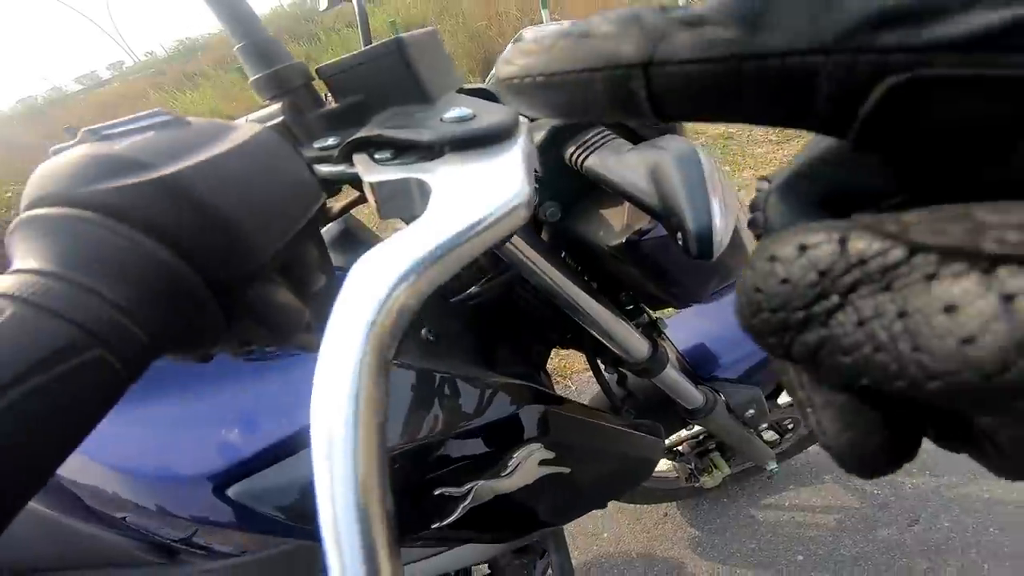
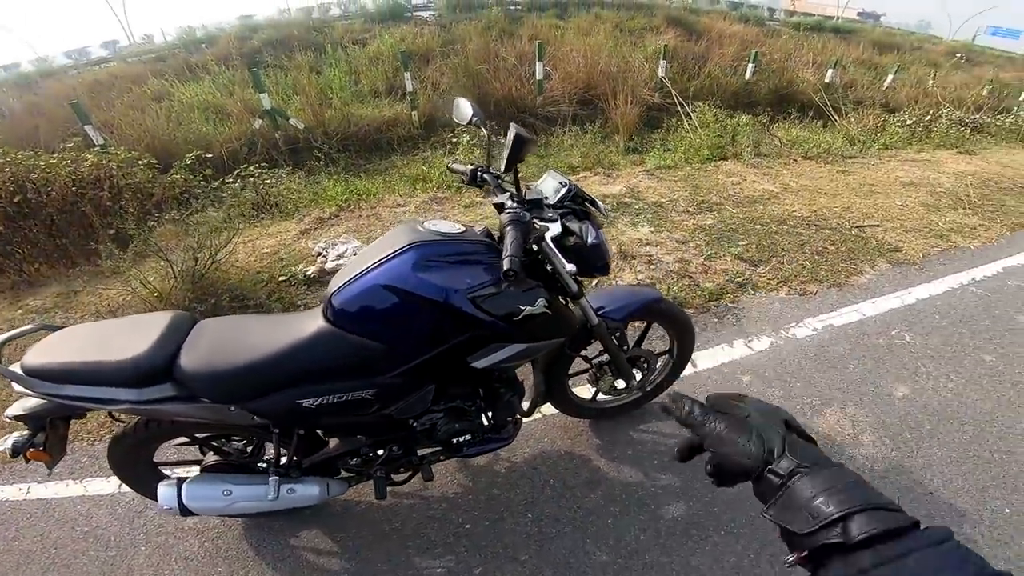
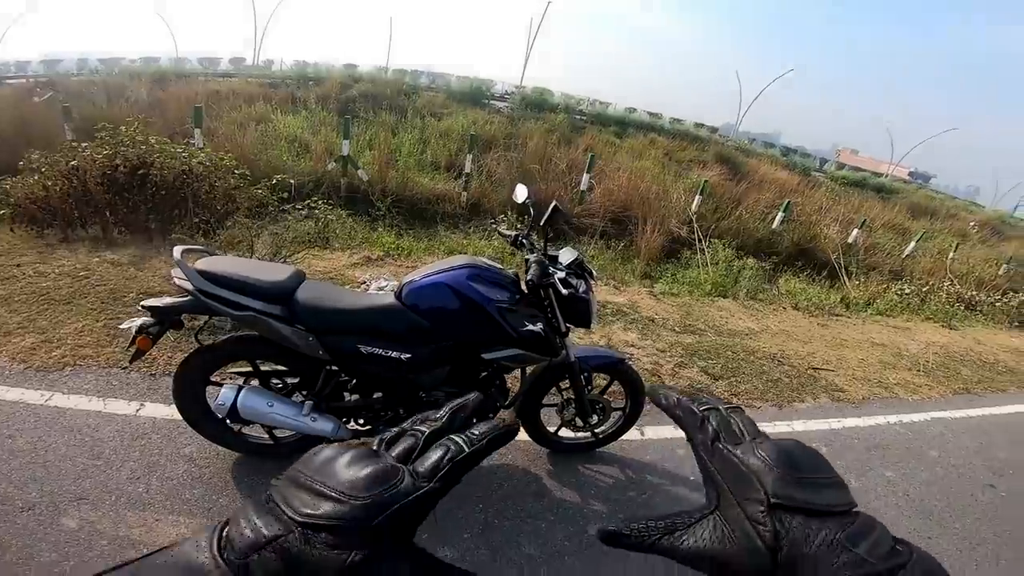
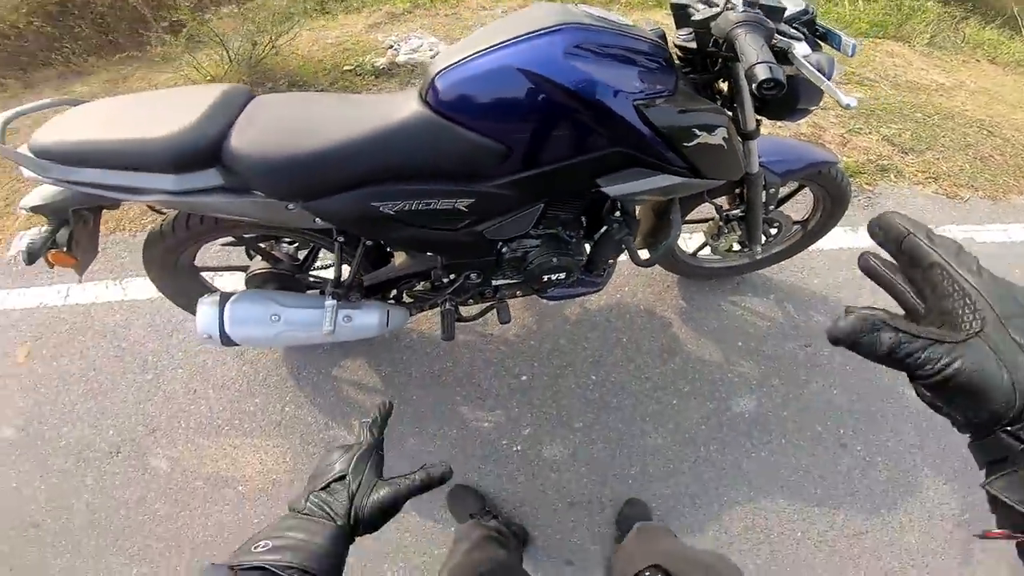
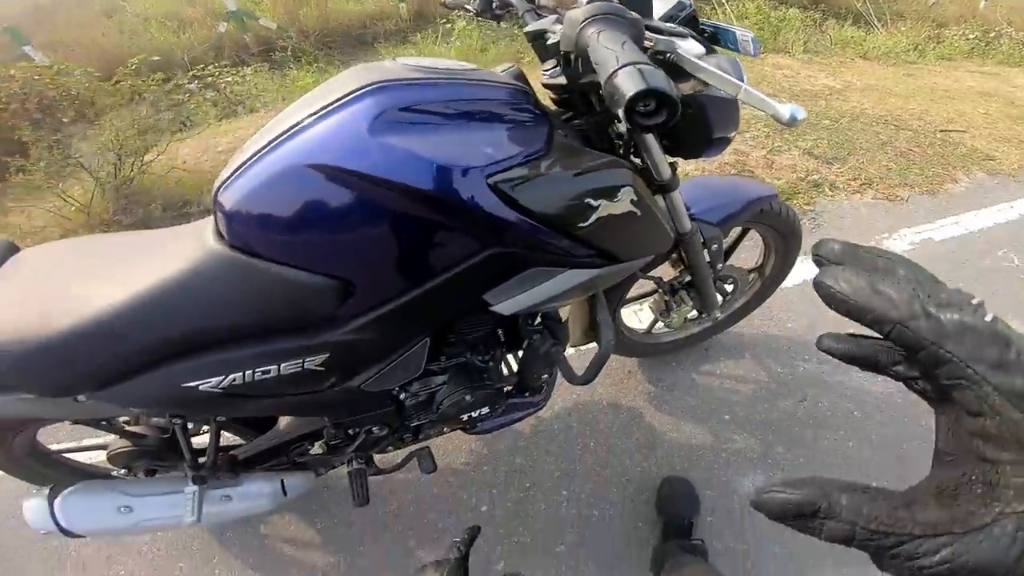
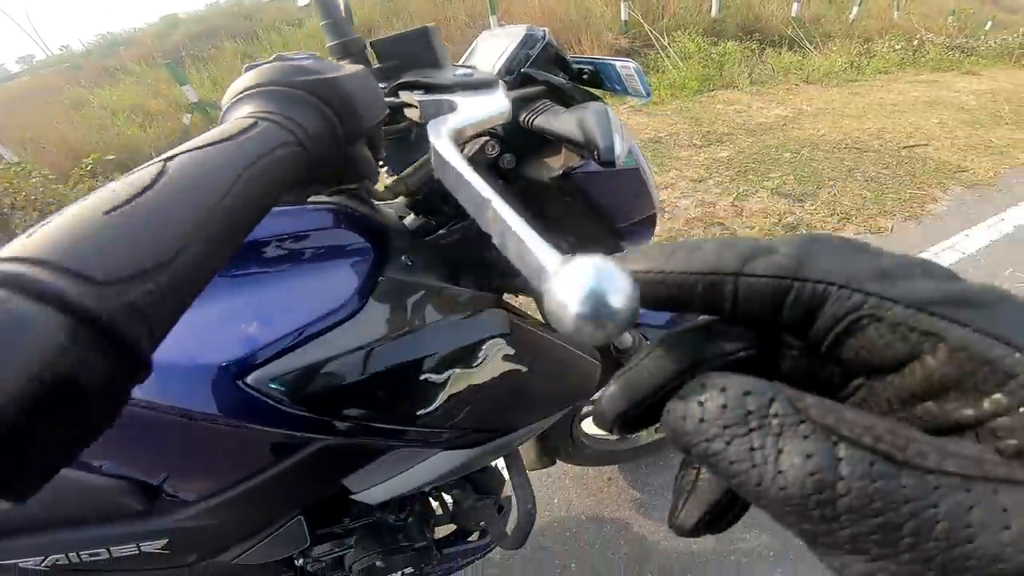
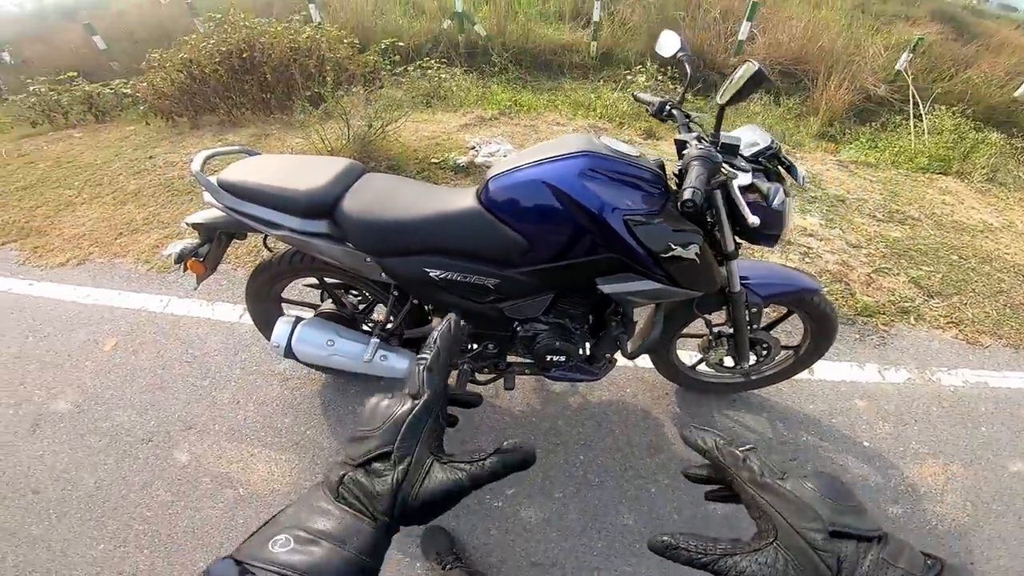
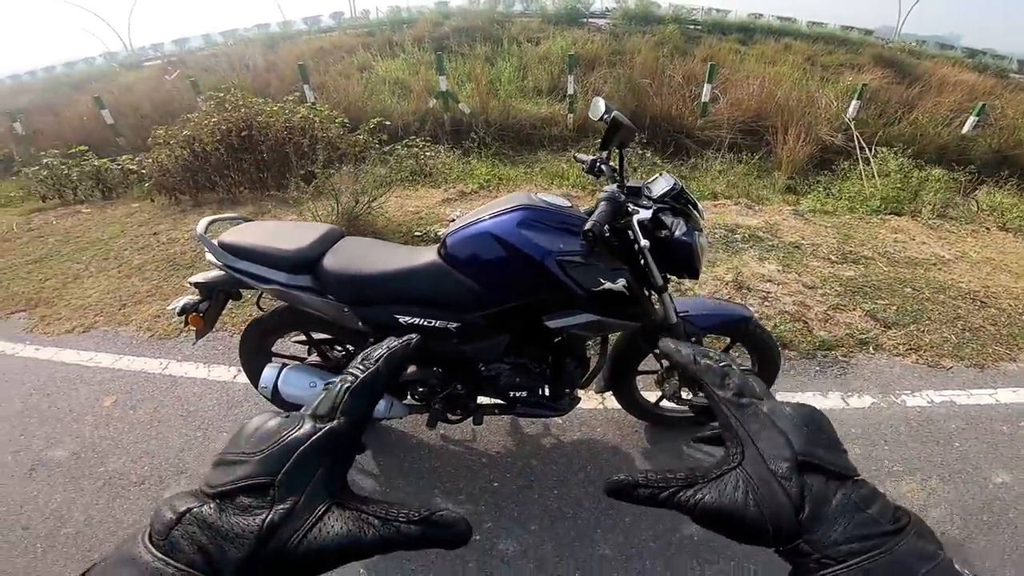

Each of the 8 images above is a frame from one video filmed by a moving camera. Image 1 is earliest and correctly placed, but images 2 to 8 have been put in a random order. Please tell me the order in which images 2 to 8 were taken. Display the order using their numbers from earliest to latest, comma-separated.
6, 5, 4, 7, 2, 8, 3
